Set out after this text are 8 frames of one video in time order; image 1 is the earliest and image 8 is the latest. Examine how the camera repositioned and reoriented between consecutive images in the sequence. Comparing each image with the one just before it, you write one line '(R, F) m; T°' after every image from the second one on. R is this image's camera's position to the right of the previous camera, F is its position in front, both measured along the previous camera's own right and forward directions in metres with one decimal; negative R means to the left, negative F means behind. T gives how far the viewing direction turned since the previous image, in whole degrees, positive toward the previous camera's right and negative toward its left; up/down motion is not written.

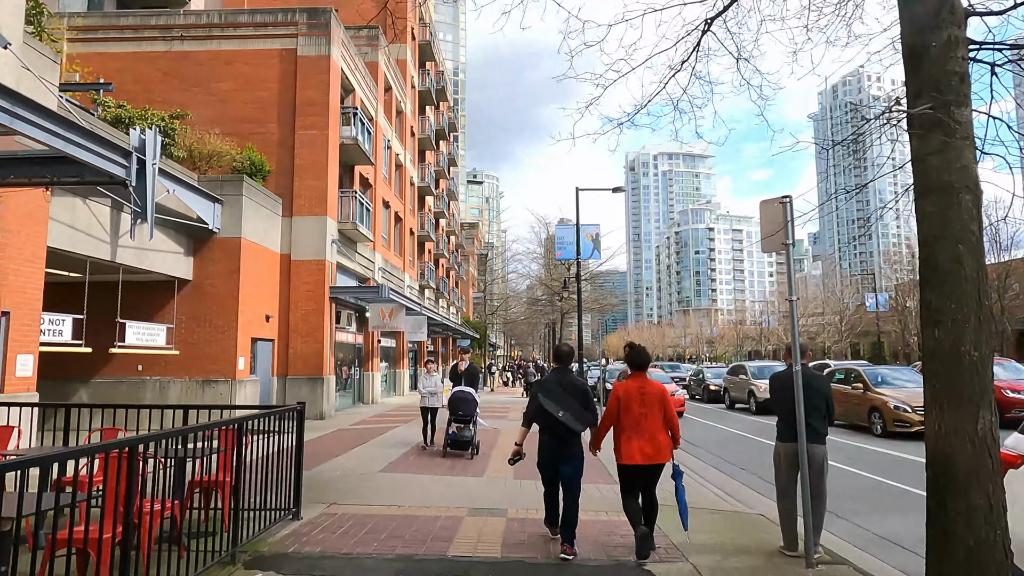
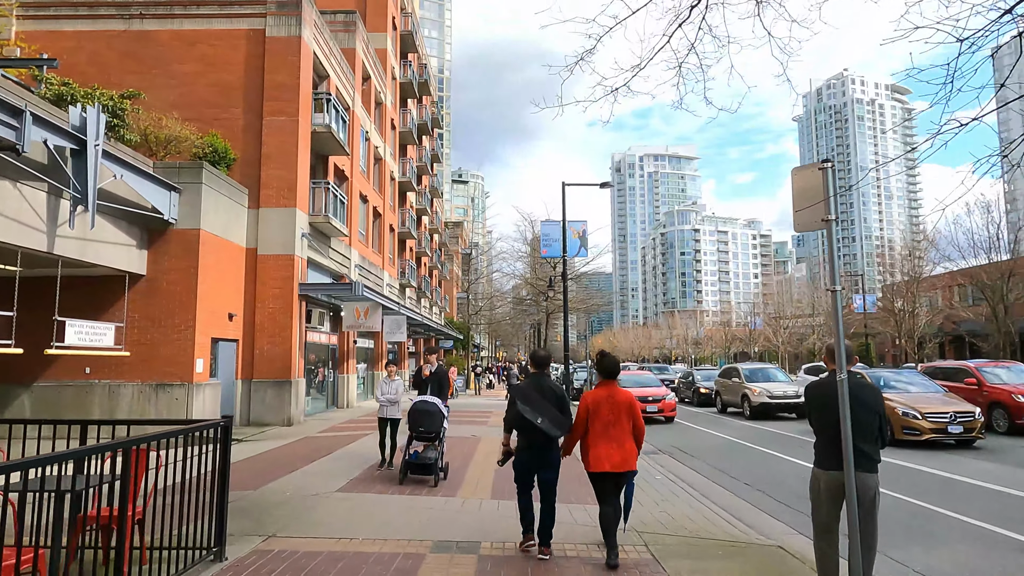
(+0.1, +1.1) m; +1°
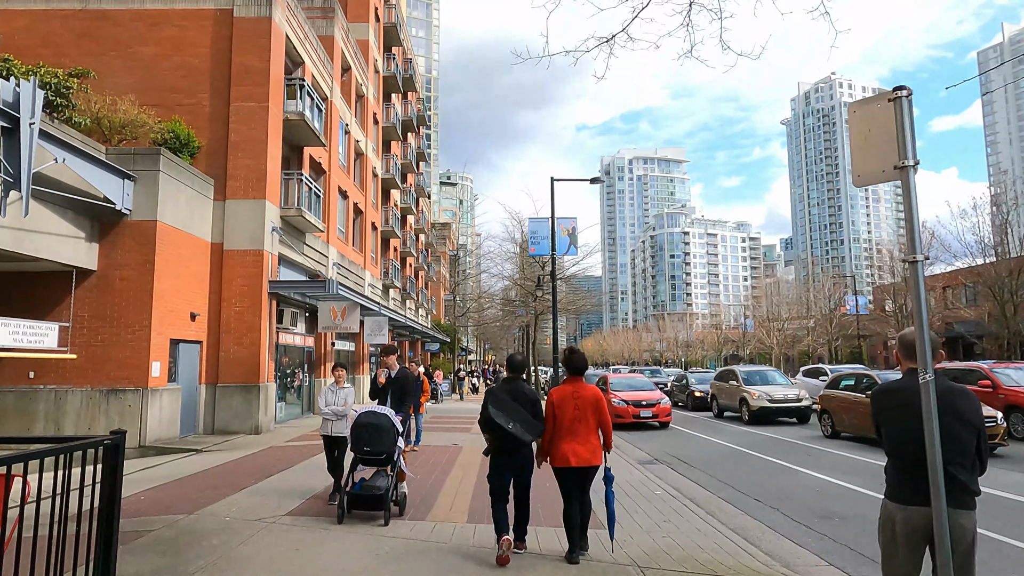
(+0.1, +1.0) m; +1°
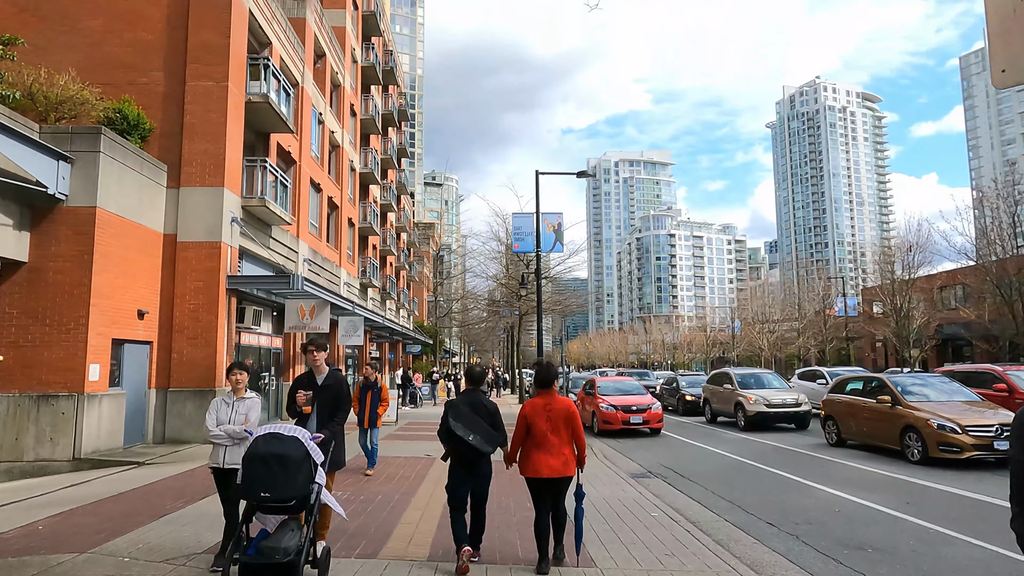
(+0.1, +1.2) m; +1°
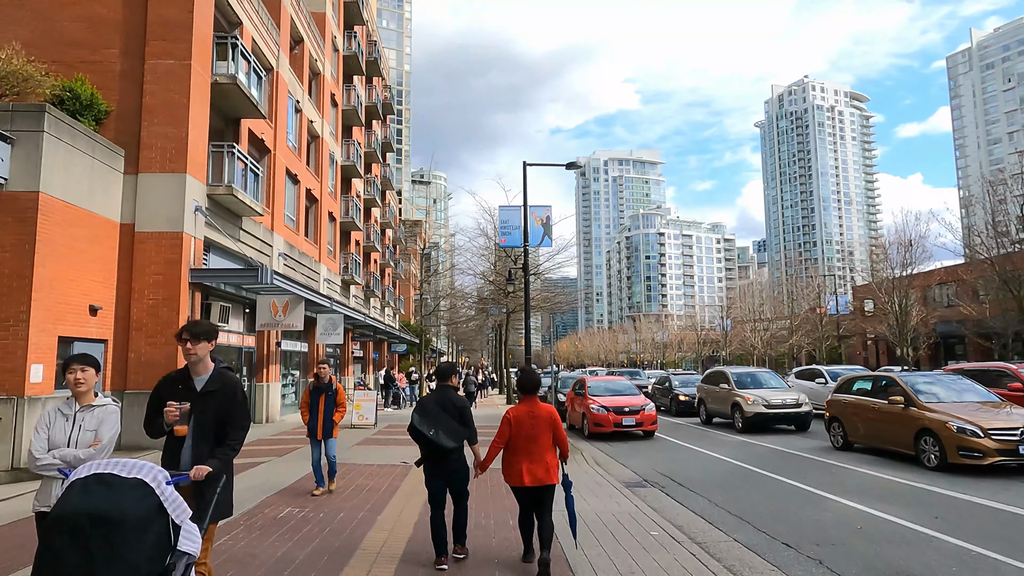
(+0.1, +0.9) m; +1°
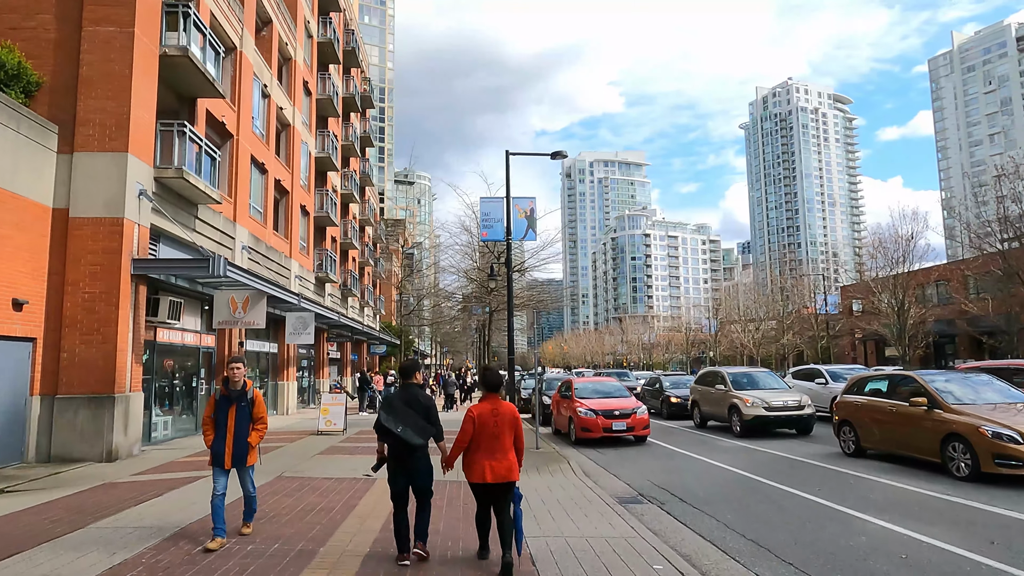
(+0.1, +1.2) m; +1°
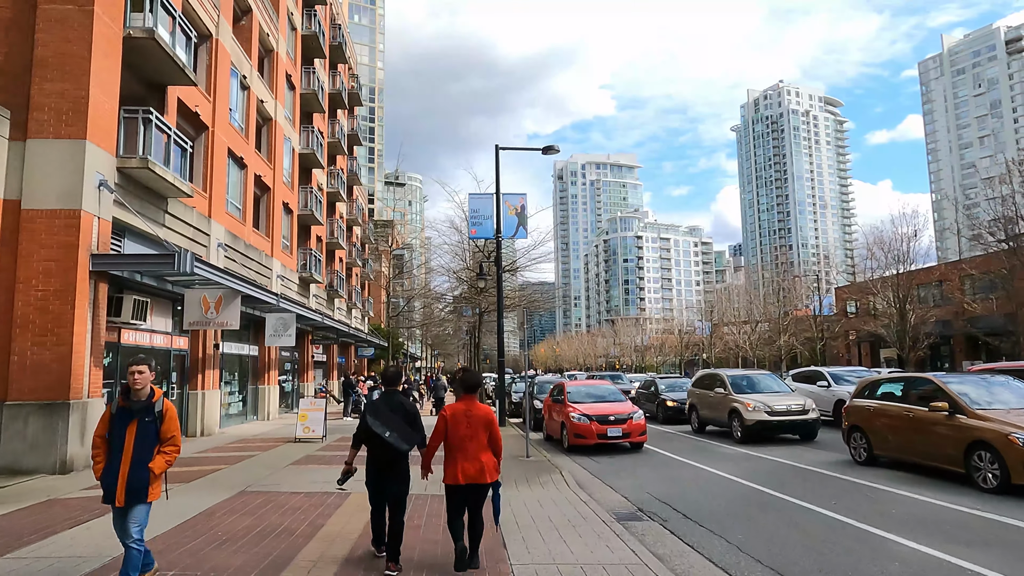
(+0.1, +0.8) m; +1°
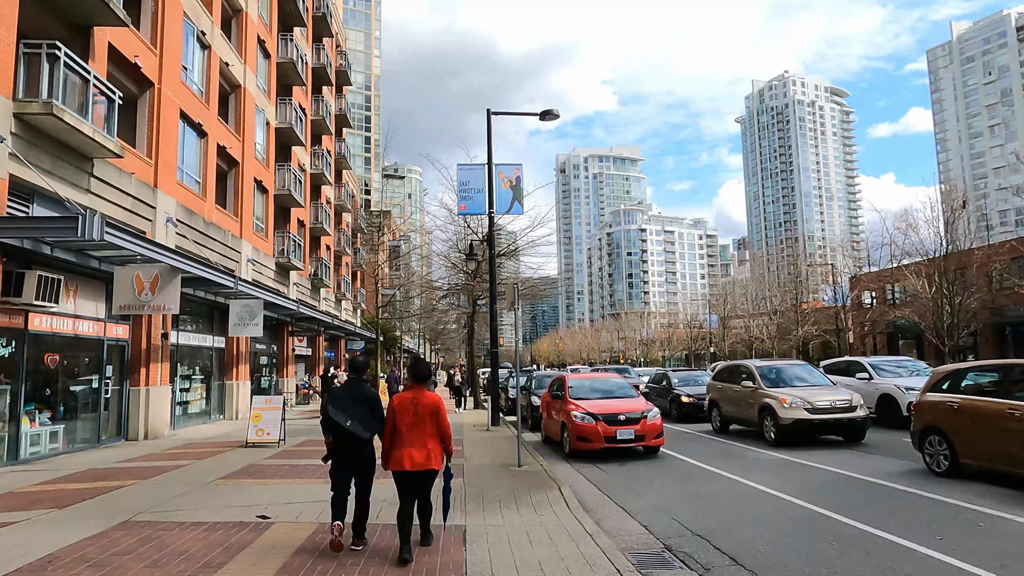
(+0.2, +2.2) m; 0°
